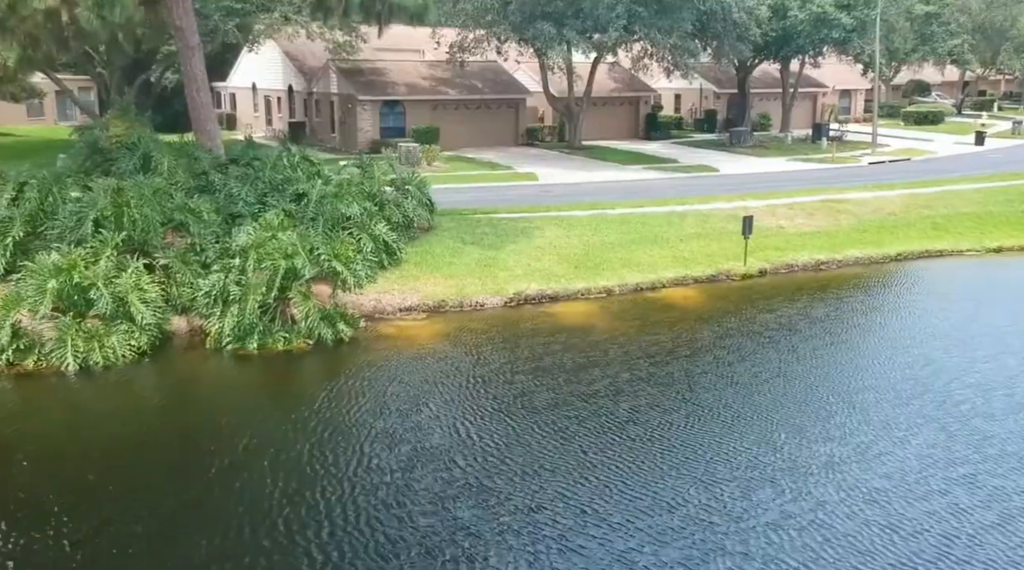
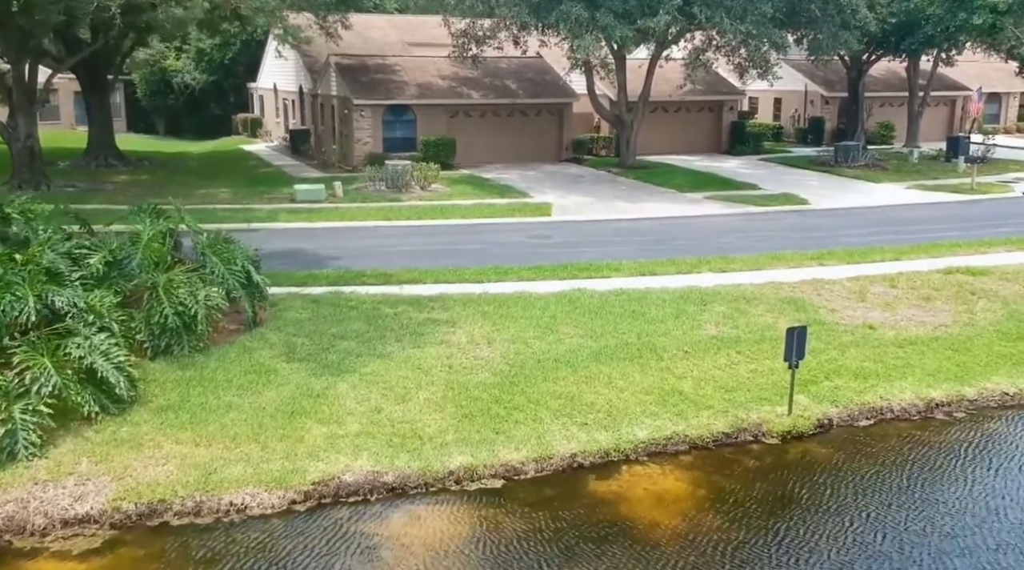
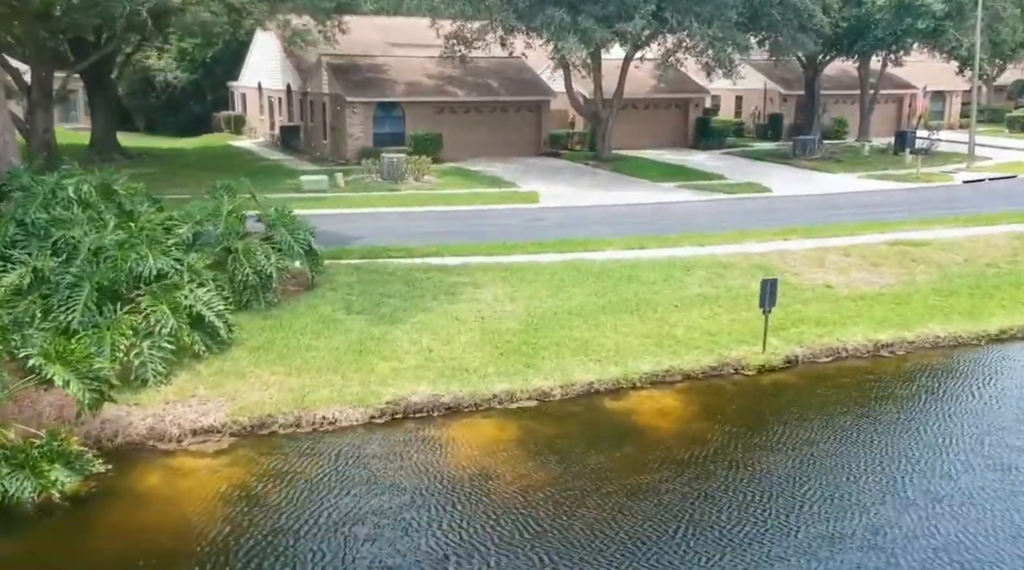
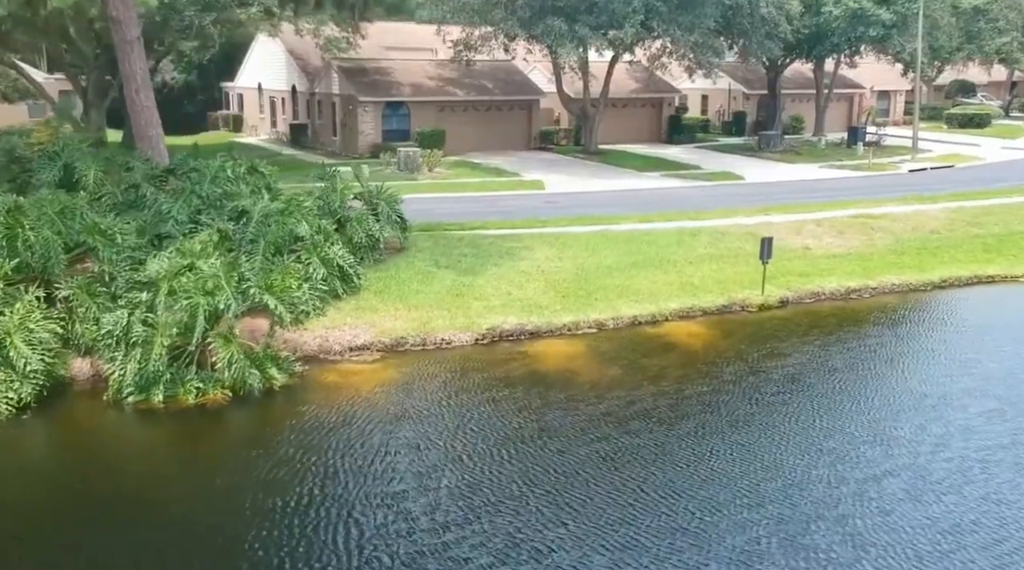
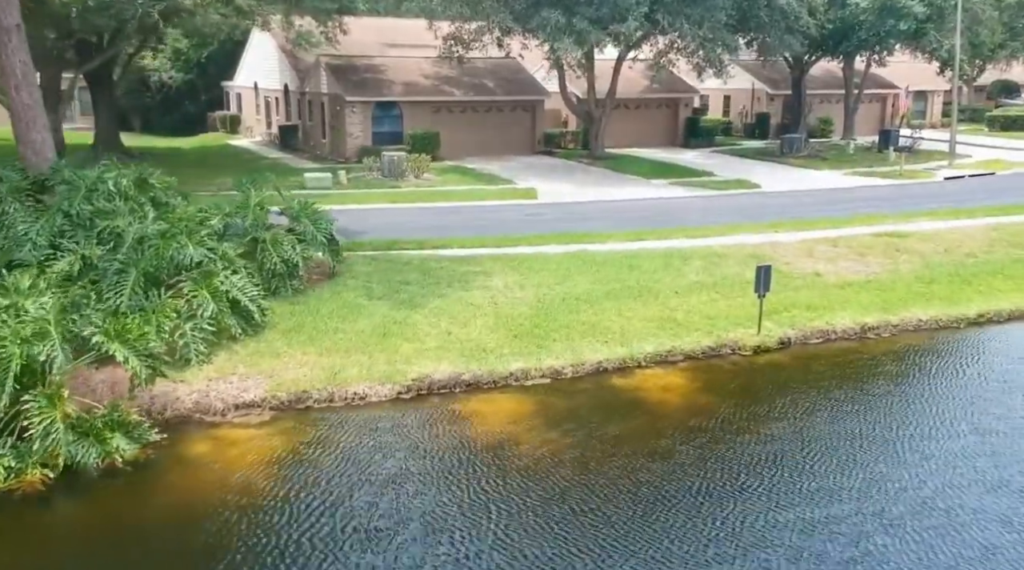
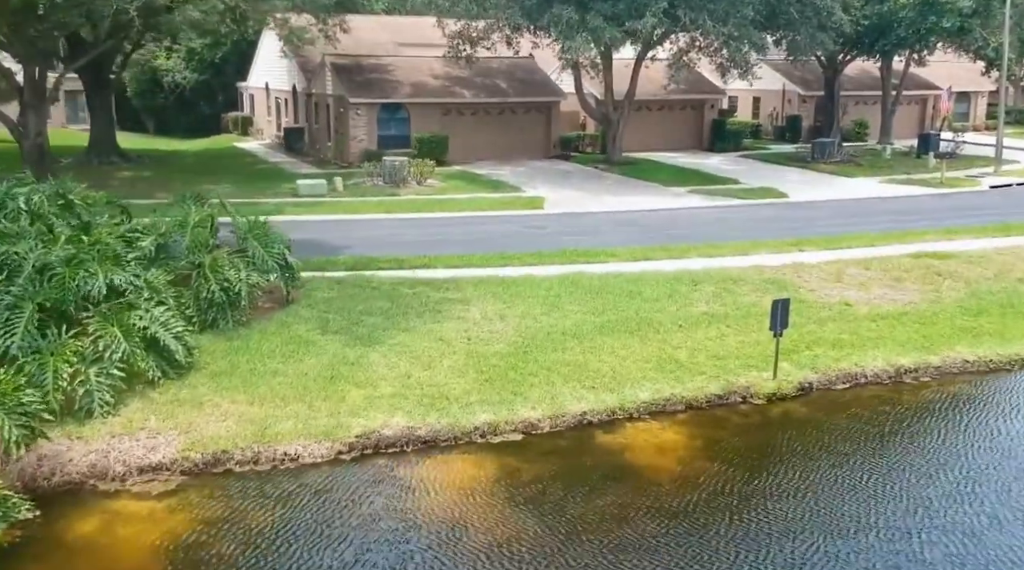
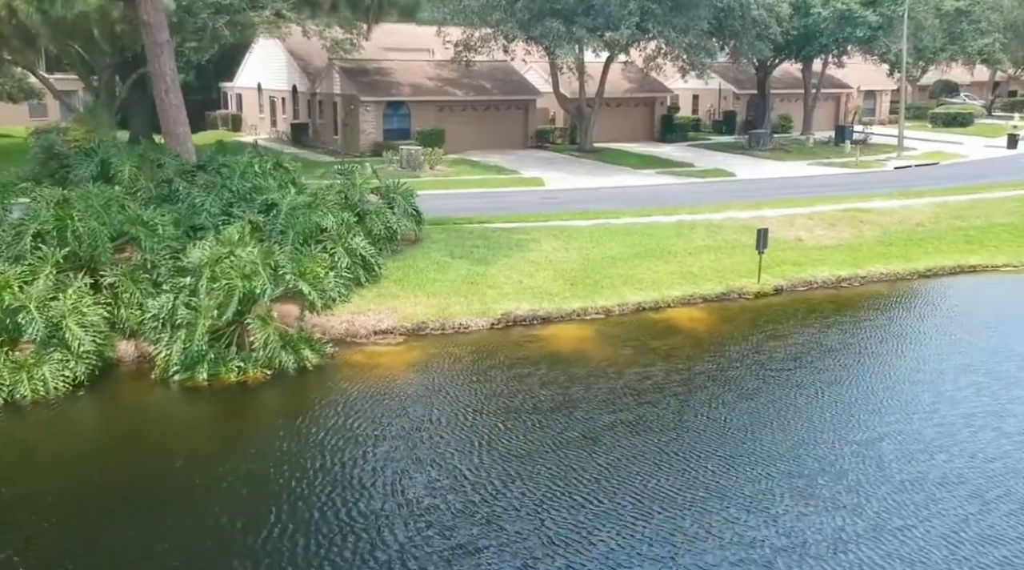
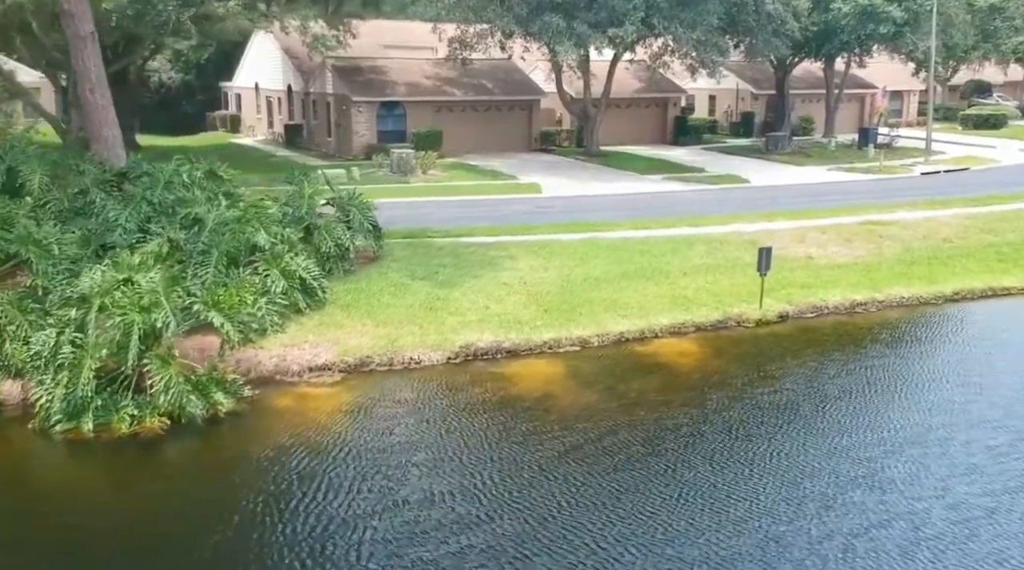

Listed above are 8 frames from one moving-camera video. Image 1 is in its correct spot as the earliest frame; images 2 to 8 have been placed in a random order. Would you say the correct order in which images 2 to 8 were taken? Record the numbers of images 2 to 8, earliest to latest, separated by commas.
7, 4, 8, 5, 3, 6, 2
